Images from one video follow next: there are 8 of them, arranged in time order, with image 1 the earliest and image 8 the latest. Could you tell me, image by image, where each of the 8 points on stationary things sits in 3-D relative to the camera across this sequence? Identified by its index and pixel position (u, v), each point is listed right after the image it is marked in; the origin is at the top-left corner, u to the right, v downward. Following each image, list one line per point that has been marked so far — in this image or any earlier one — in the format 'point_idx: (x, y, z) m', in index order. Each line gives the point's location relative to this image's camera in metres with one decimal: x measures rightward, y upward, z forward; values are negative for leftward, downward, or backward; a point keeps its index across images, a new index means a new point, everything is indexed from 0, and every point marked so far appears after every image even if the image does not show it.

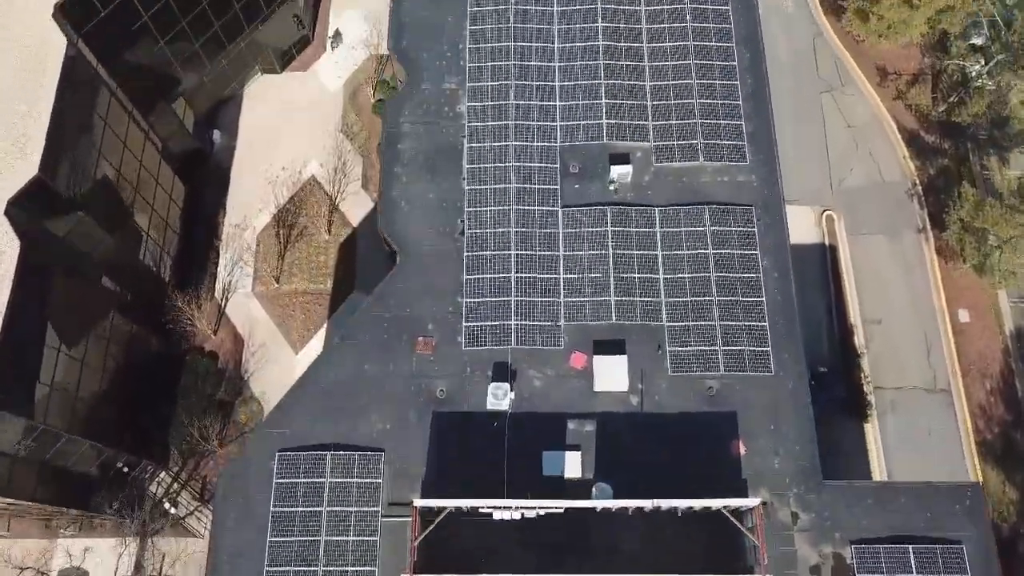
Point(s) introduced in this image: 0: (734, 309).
0: (+5.5, -0.5, +19.3) m
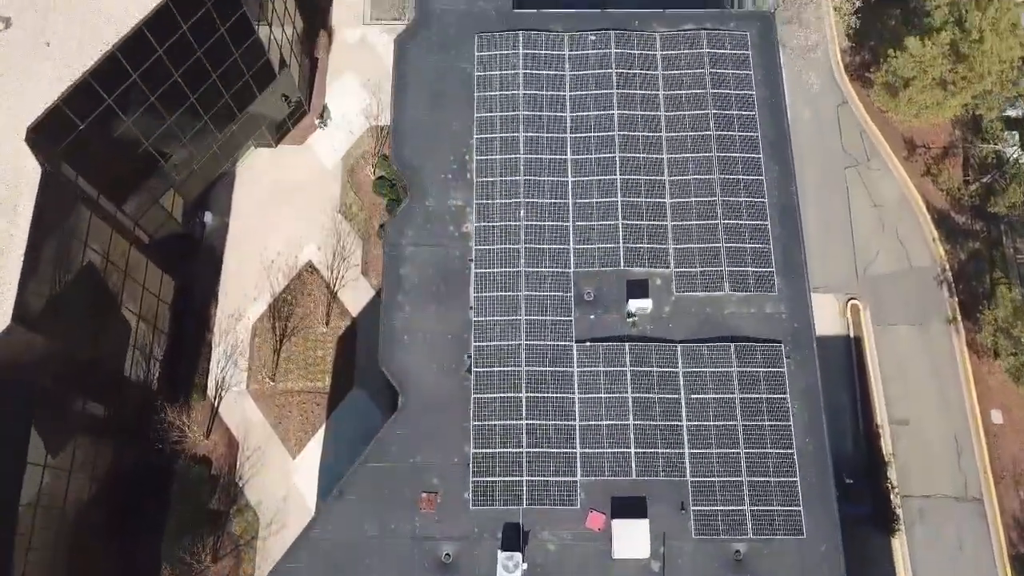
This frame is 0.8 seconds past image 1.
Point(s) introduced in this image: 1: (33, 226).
0: (+5.8, -4.0, +17.9) m
1: (-11.2, +1.4, +18.3) m
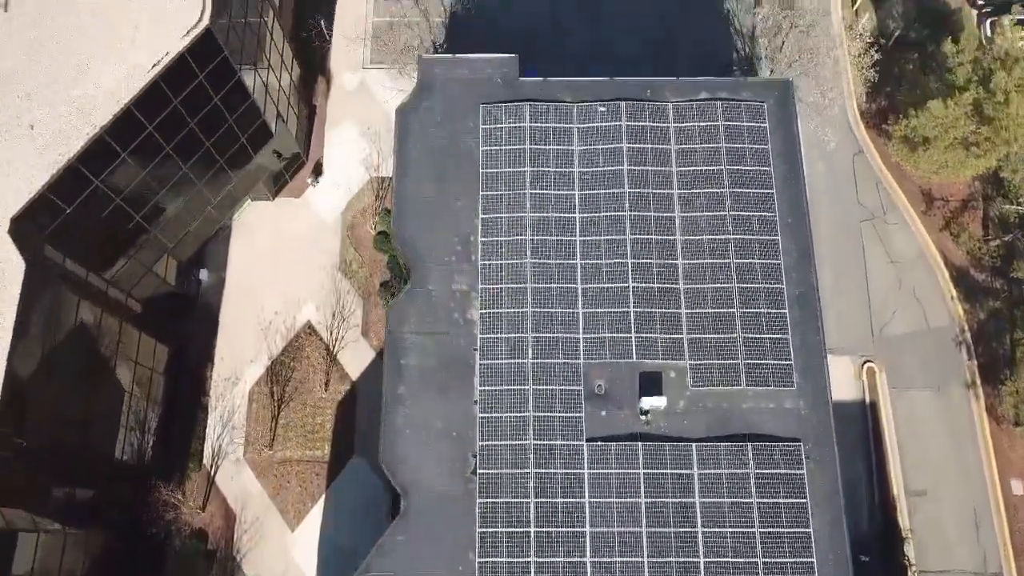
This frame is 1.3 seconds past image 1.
0: (+5.9, -6.2, +17.1) m
1: (-11.0, -0.8, +17.4) m
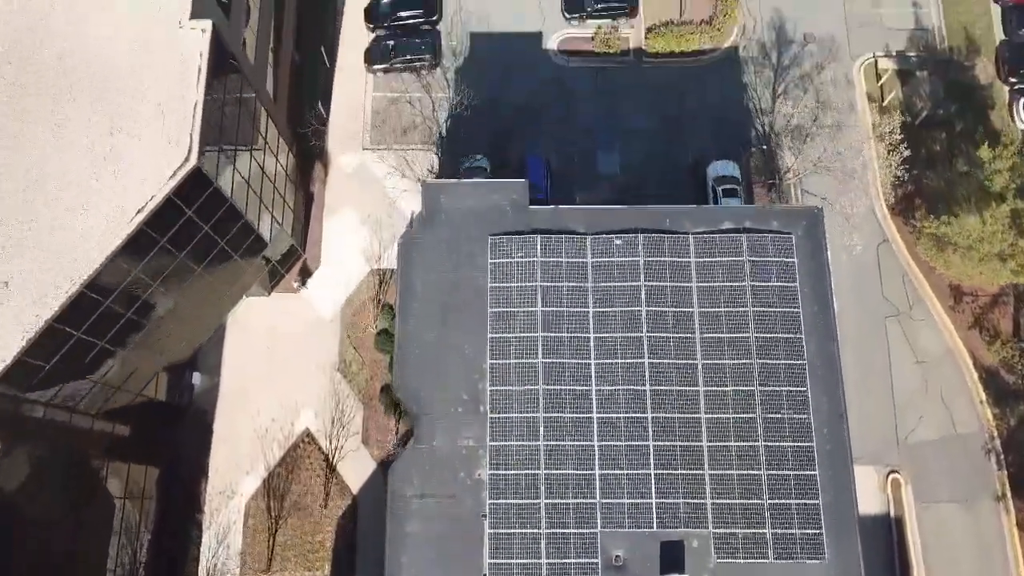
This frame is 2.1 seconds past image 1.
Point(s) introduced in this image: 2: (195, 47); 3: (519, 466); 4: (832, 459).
0: (+6.2, -9.9, +16.0) m
1: (-10.8, -4.5, +16.2) m
2: (-7.5, +5.7, +18.7) m
3: (+0.1, -4.1, +18.0) m
4: (+7.4, -4.0, +18.0) m
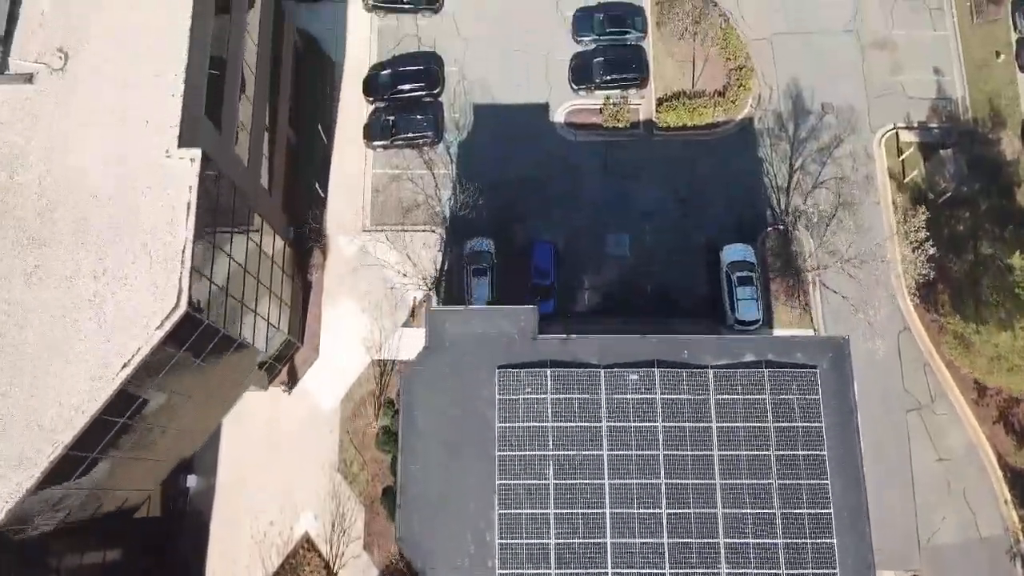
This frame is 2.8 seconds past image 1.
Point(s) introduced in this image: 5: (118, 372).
0: (+6.4, -13.2, +15.2) m
1: (-10.5, -7.8, +15.3) m
2: (-7.3, +2.4, +17.5) m
3: (+0.4, -7.4, +17.0) m
4: (+7.6, -7.3, +17.1) m
5: (-8.3, -1.8, +16.6) m
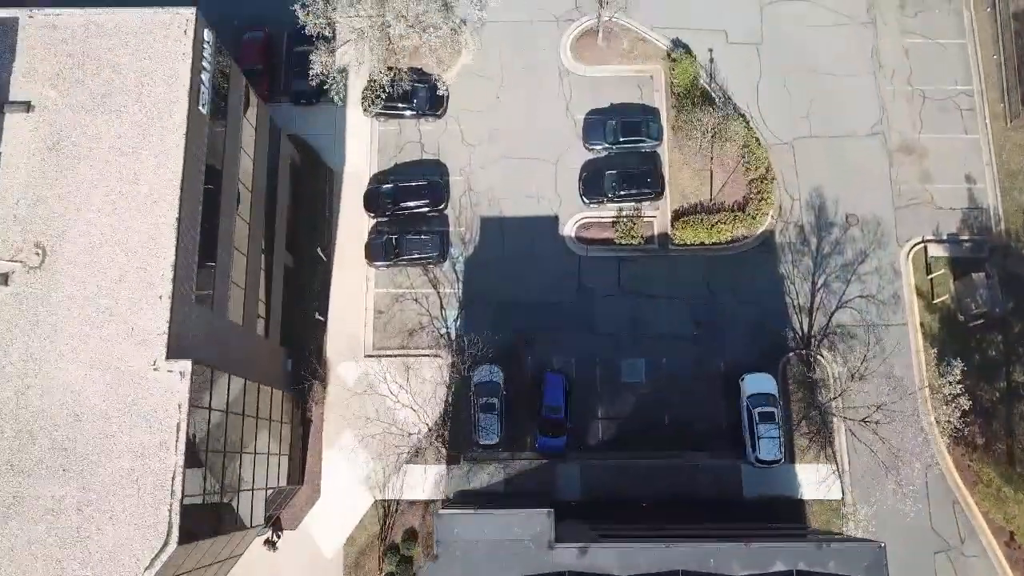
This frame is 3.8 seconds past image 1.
0: (+6.8, -17.9, +14.5) m
1: (-10.2, -12.5, +14.3) m
2: (-7.0, -2.2, +16.2) m
3: (+0.7, -12.0, +16.1) m
4: (+8.0, -11.9, +16.1) m
5: (-8.0, -6.5, +15.4) m
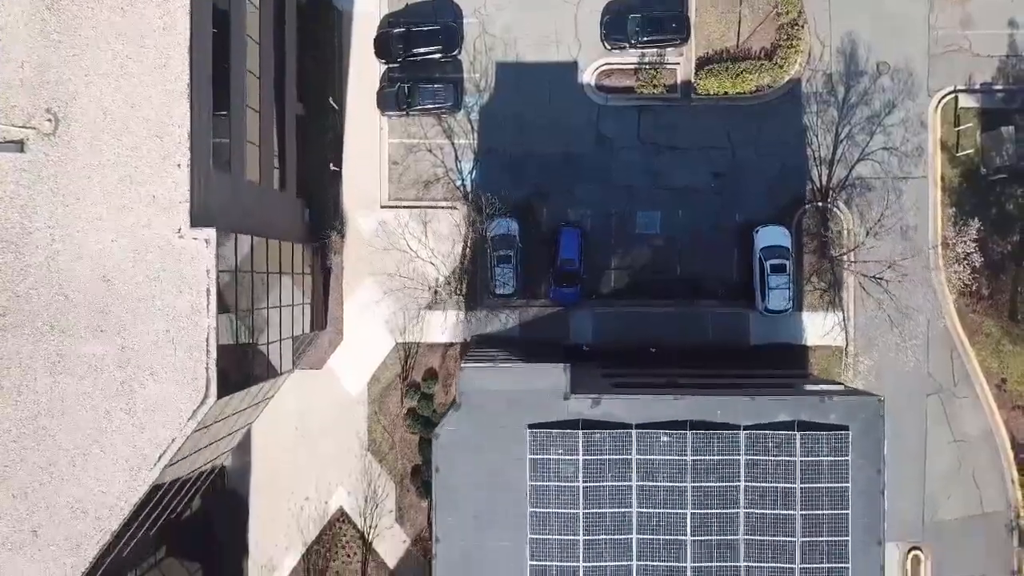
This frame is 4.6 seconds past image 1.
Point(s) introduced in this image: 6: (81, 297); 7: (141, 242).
0: (+7.1, -15.1, +18.1) m
1: (-9.8, -9.8, +17.0) m
2: (-6.6, +0.6, +16.6) m
3: (+1.1, -9.0, +18.5) m
4: (+8.4, -9.0, +18.4) m
5: (-7.6, -3.7, +16.7) m
6: (-9.2, -0.2, +16.7) m
7: (-7.9, +1.0, +16.6) m
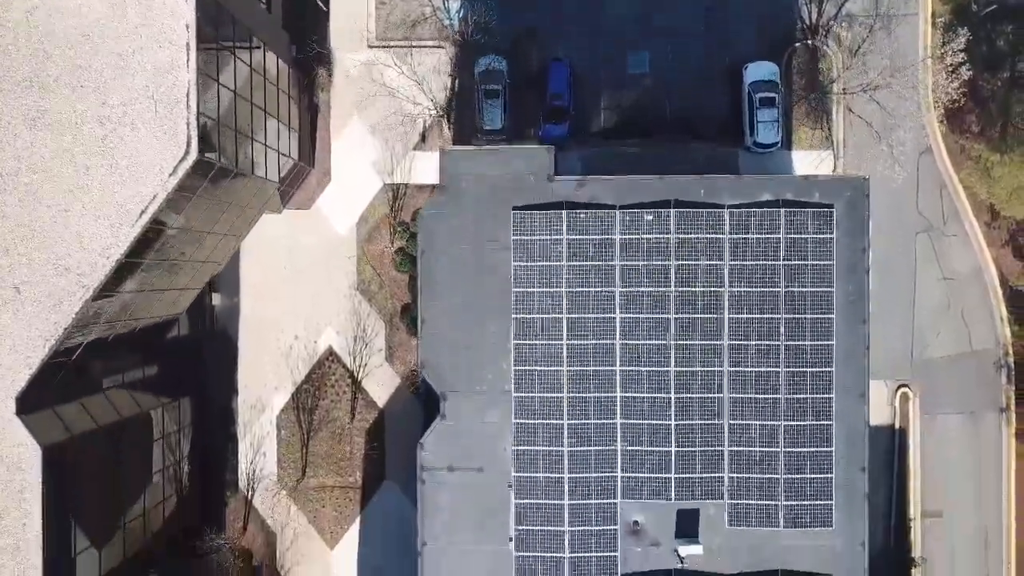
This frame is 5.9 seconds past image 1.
0: (+6.8, -9.9, +18.3) m
1: (-10.2, -4.6, +17.1) m
2: (-7.0, +5.8, +16.5) m
3: (+0.7, -3.8, +18.5) m
4: (+8.0, -3.7, +18.5) m
5: (-8.0, +1.5, +16.7) m
6: (-9.6, +5.0, +16.6) m
7: (-8.2, +6.2, +16.5) m
